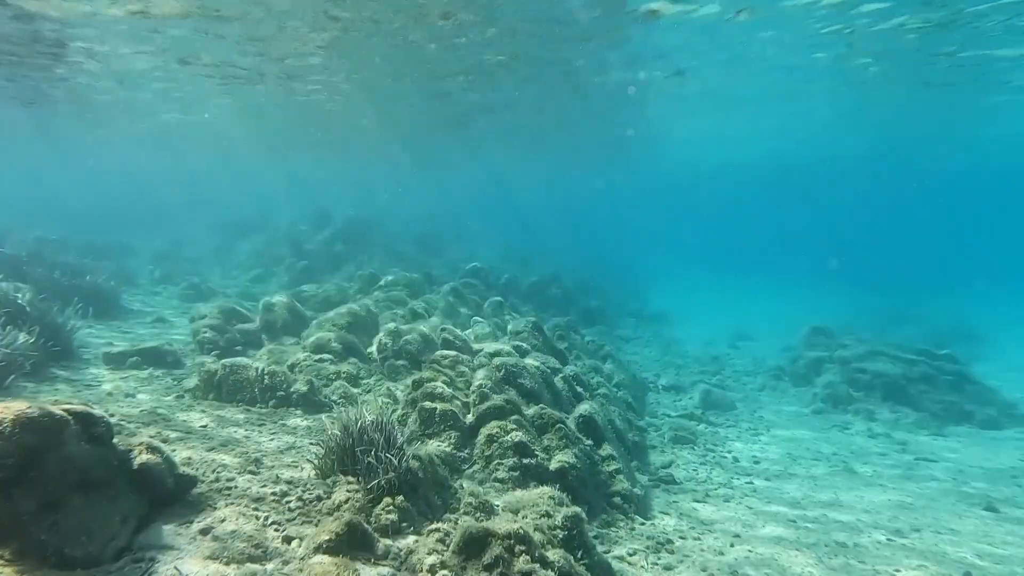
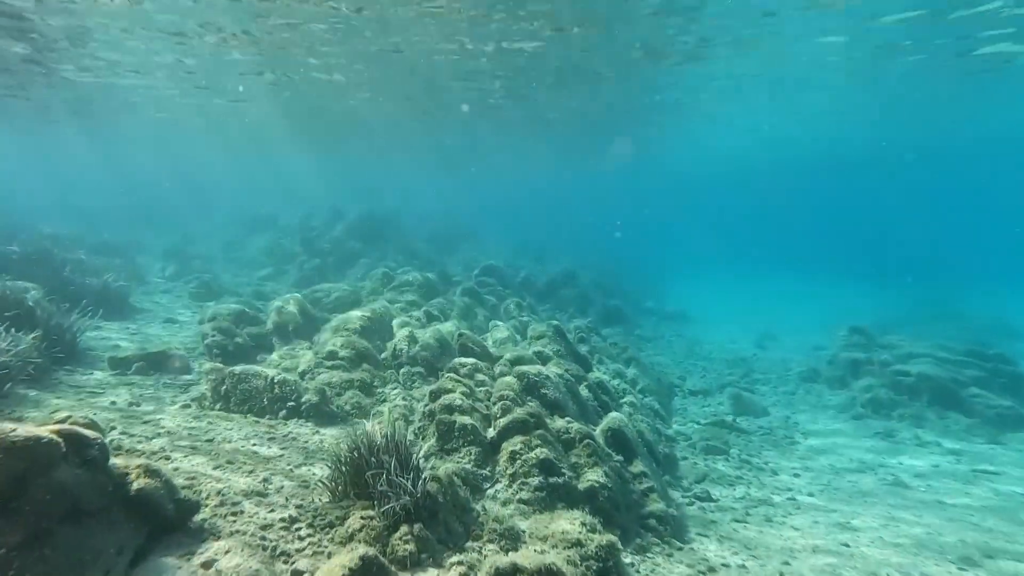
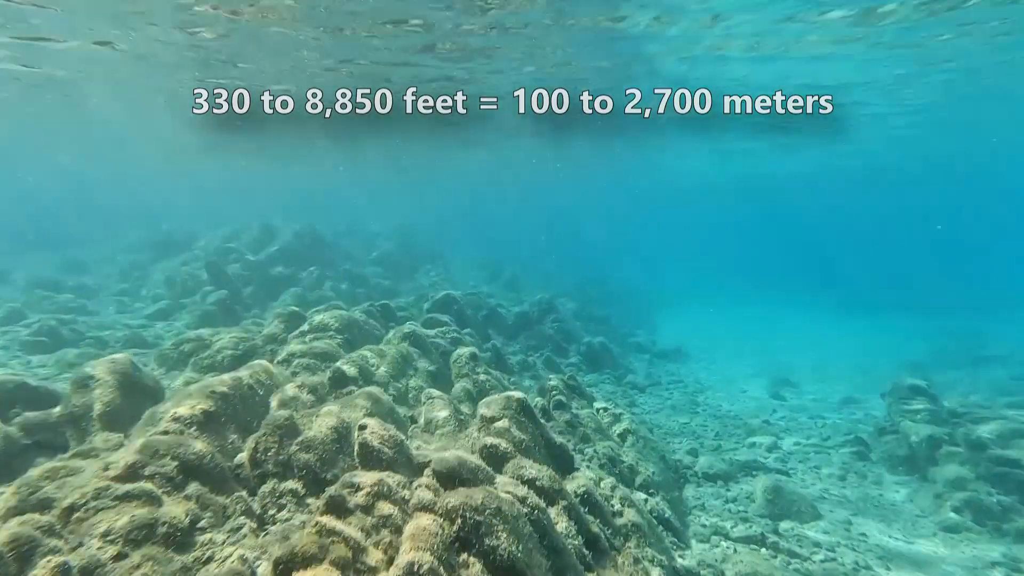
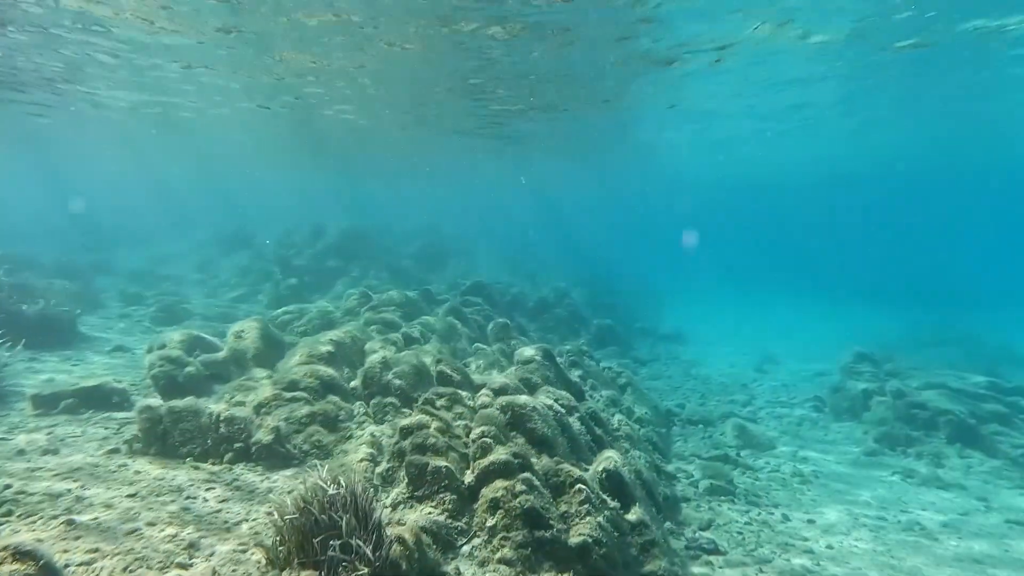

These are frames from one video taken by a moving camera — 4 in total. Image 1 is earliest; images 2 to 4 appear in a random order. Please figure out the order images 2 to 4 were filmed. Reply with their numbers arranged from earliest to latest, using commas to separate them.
2, 4, 3
